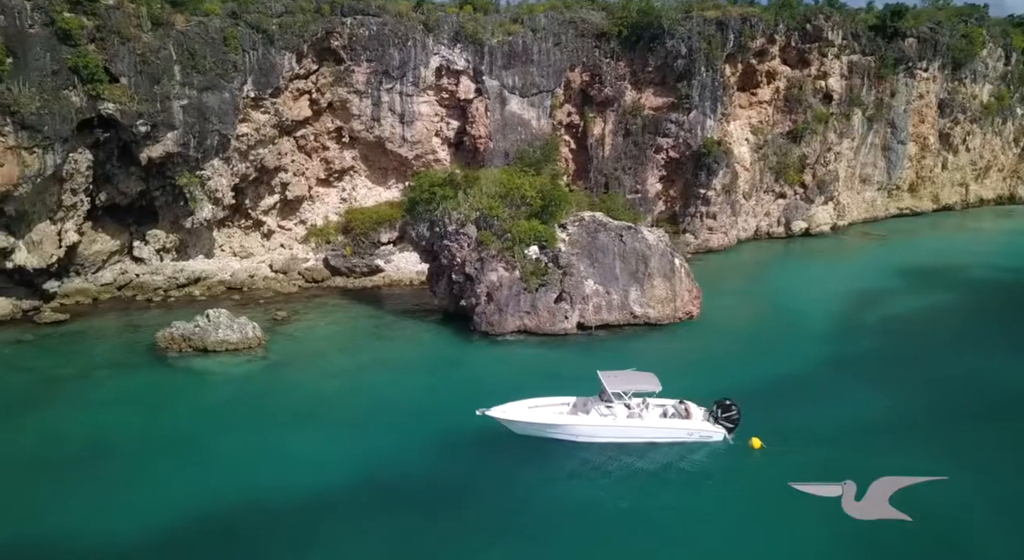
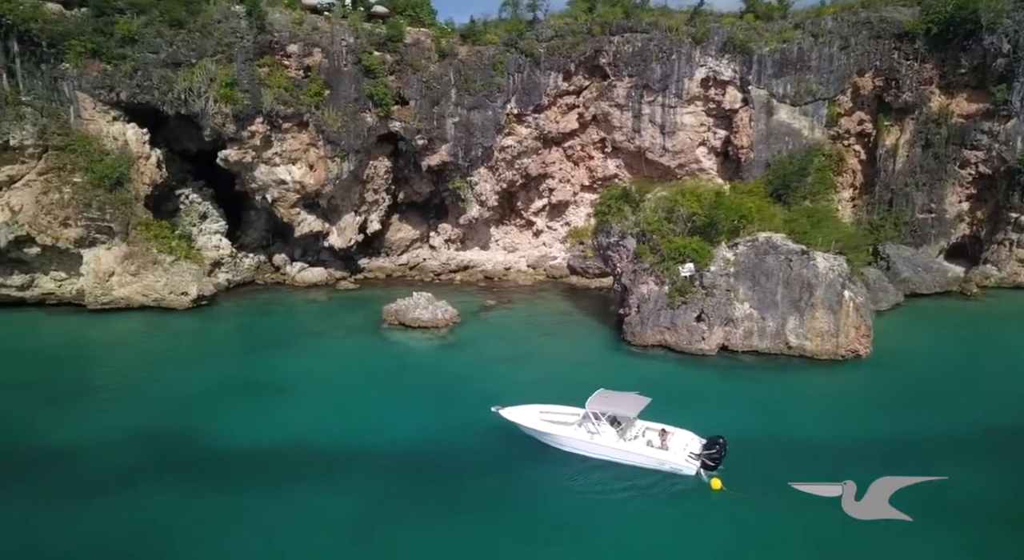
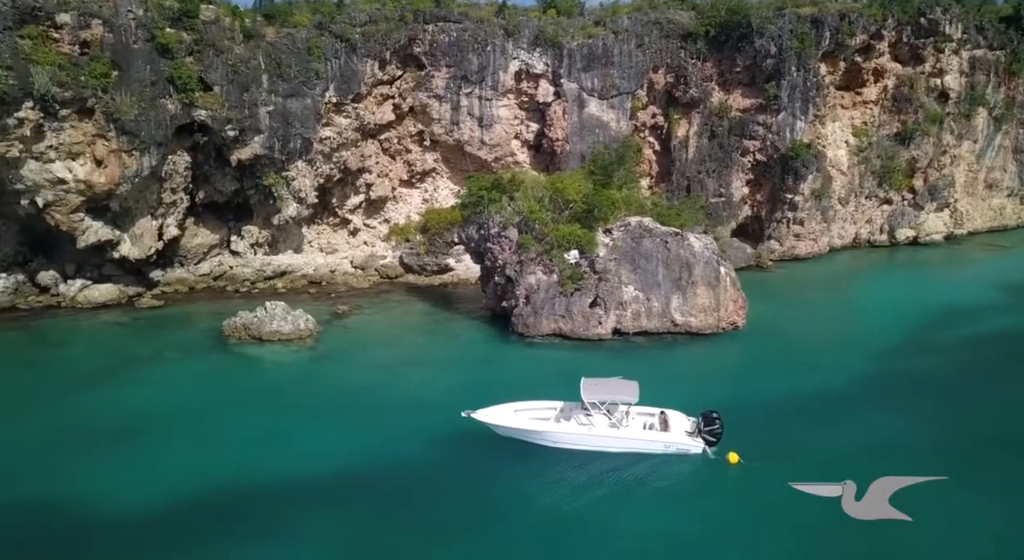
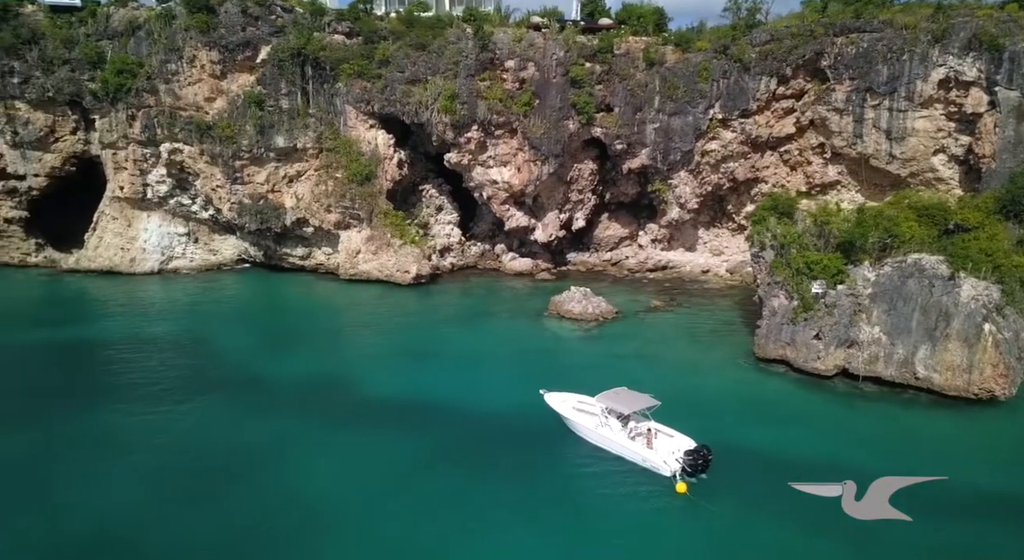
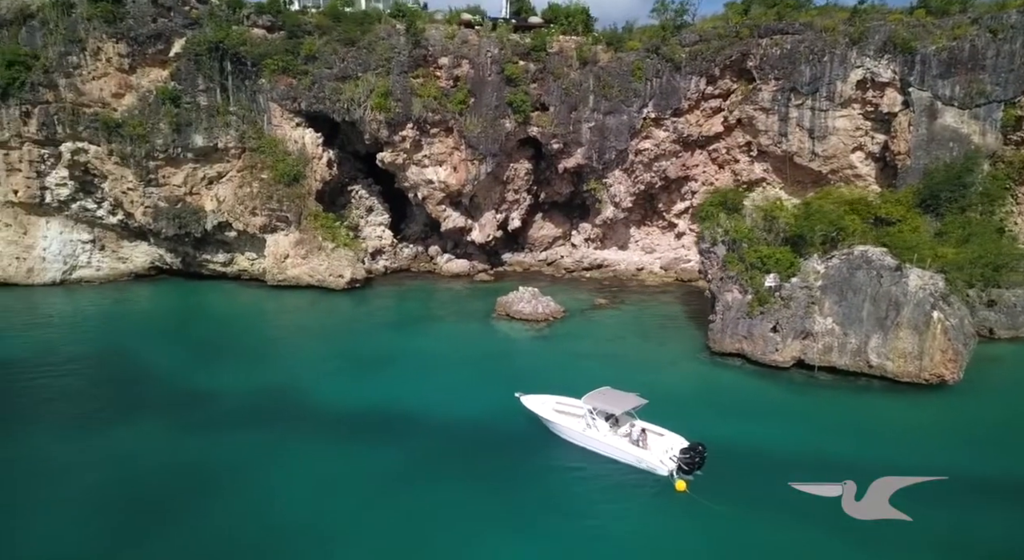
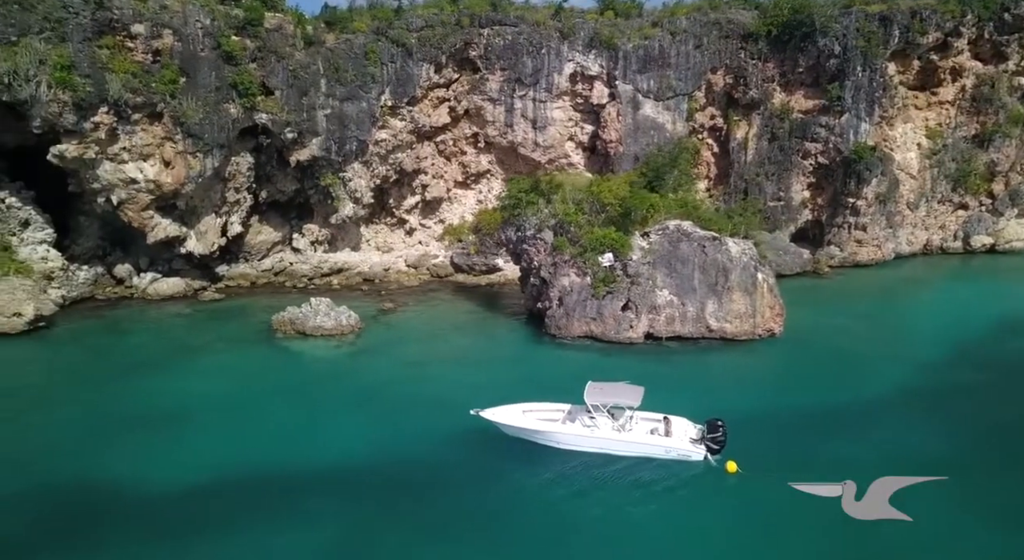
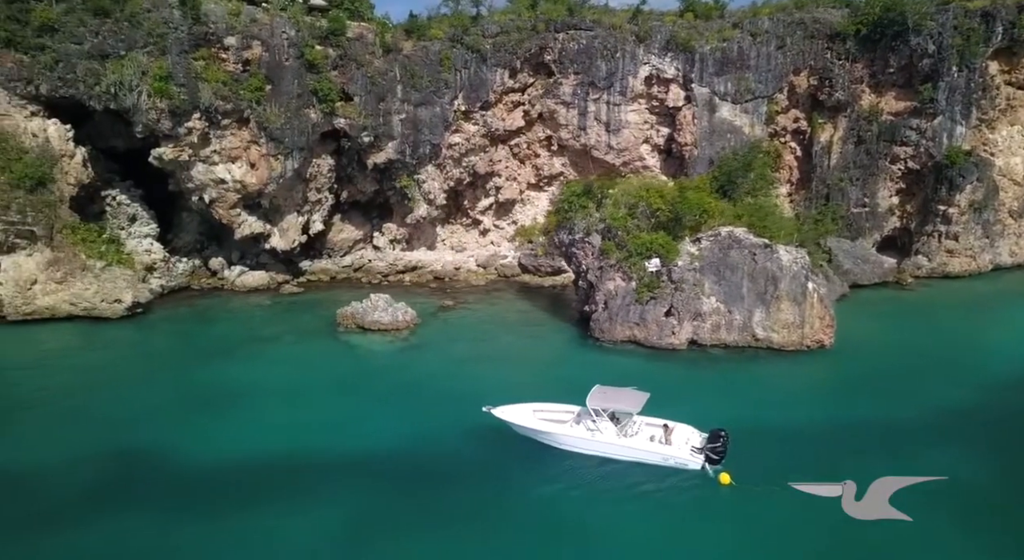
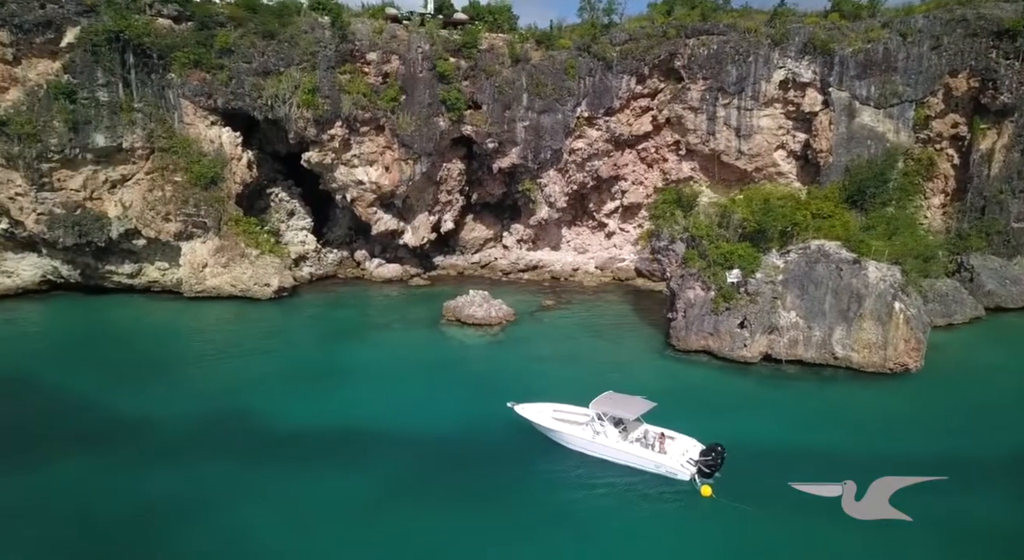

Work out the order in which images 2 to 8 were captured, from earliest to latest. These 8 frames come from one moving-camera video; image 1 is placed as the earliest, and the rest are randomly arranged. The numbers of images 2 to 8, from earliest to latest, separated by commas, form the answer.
3, 6, 7, 2, 8, 5, 4
